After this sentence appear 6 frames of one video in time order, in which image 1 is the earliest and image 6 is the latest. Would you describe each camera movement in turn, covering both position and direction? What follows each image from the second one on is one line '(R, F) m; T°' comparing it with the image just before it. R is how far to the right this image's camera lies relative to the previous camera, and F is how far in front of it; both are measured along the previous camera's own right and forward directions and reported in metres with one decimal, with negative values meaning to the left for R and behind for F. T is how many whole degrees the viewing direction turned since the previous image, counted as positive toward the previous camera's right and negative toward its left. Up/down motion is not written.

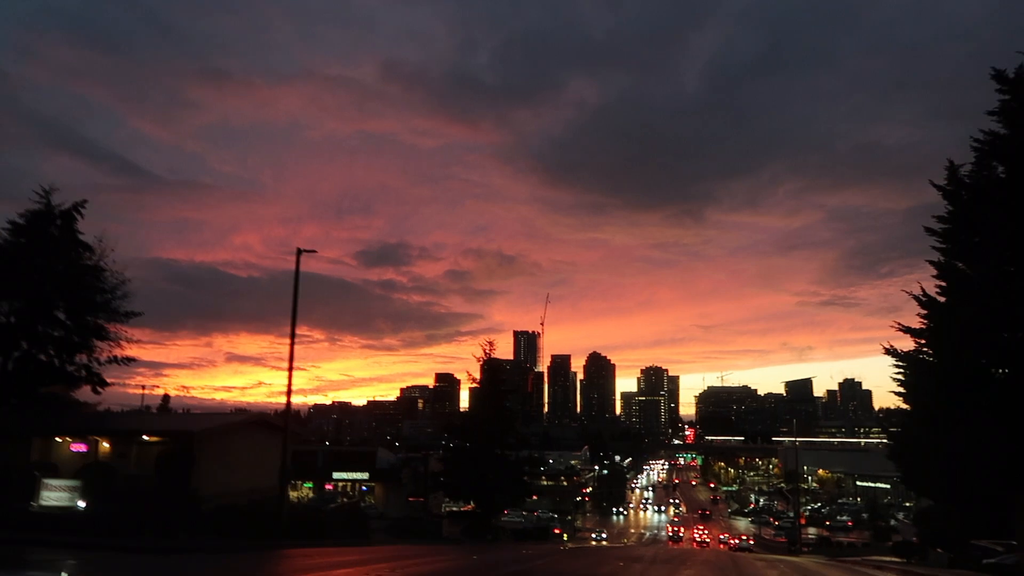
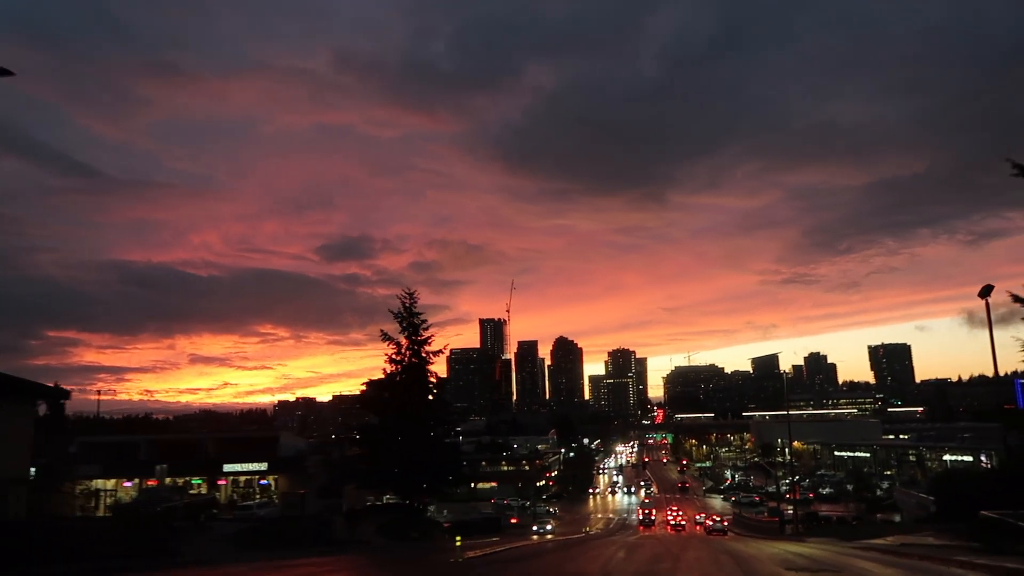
(+1.9, +8.4) m; +3°
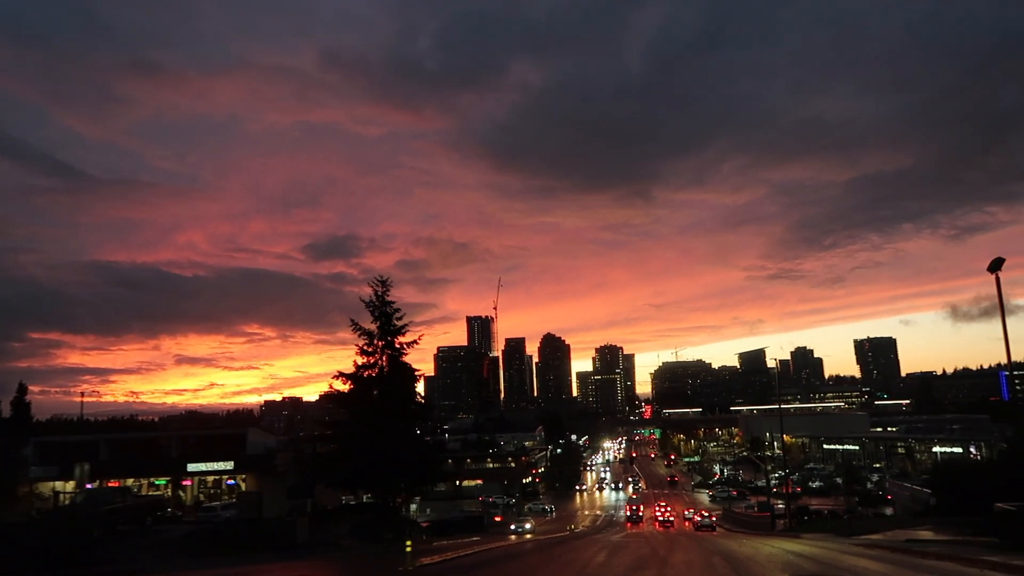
(+0.4, +1.8) m; +1°
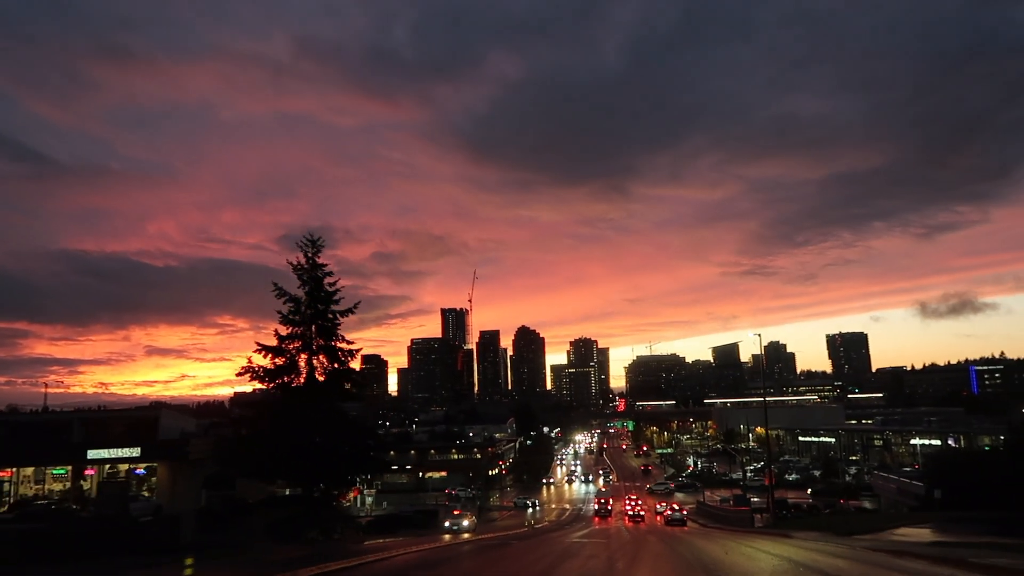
(+1.0, +4.2) m; +2°
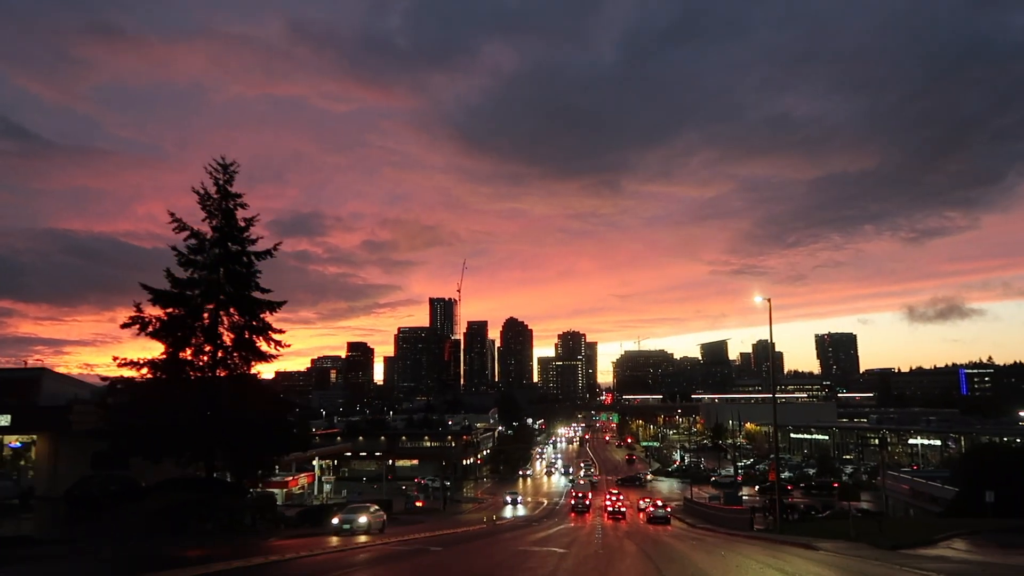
(+1.0, +5.3) m; +1°
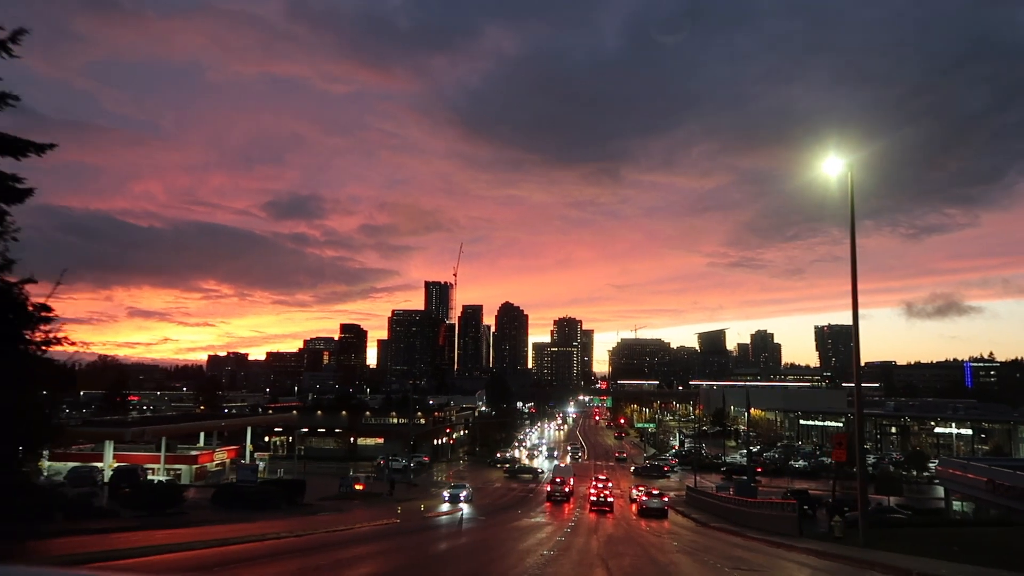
(+1.6, +9.6) m; 0°
